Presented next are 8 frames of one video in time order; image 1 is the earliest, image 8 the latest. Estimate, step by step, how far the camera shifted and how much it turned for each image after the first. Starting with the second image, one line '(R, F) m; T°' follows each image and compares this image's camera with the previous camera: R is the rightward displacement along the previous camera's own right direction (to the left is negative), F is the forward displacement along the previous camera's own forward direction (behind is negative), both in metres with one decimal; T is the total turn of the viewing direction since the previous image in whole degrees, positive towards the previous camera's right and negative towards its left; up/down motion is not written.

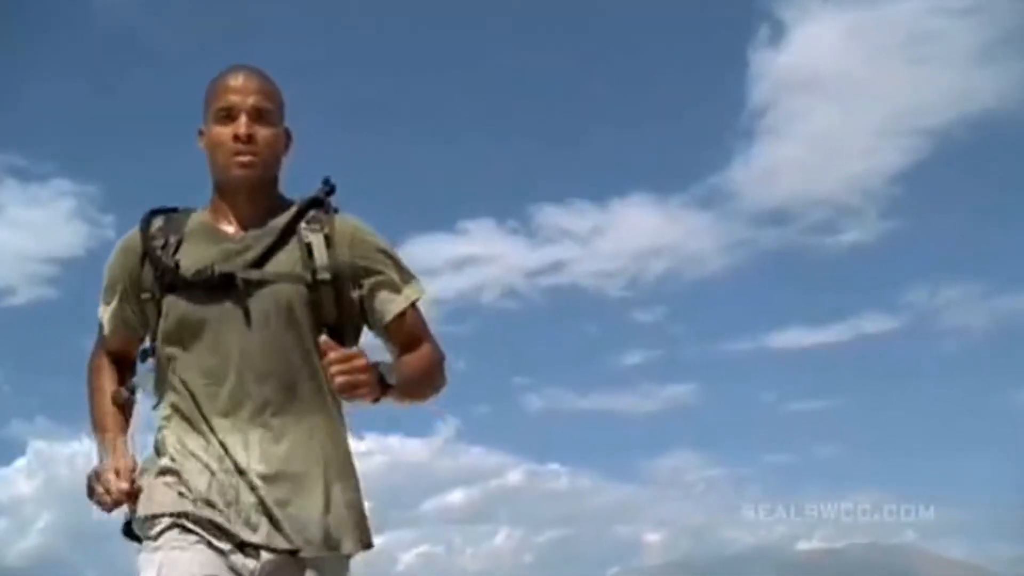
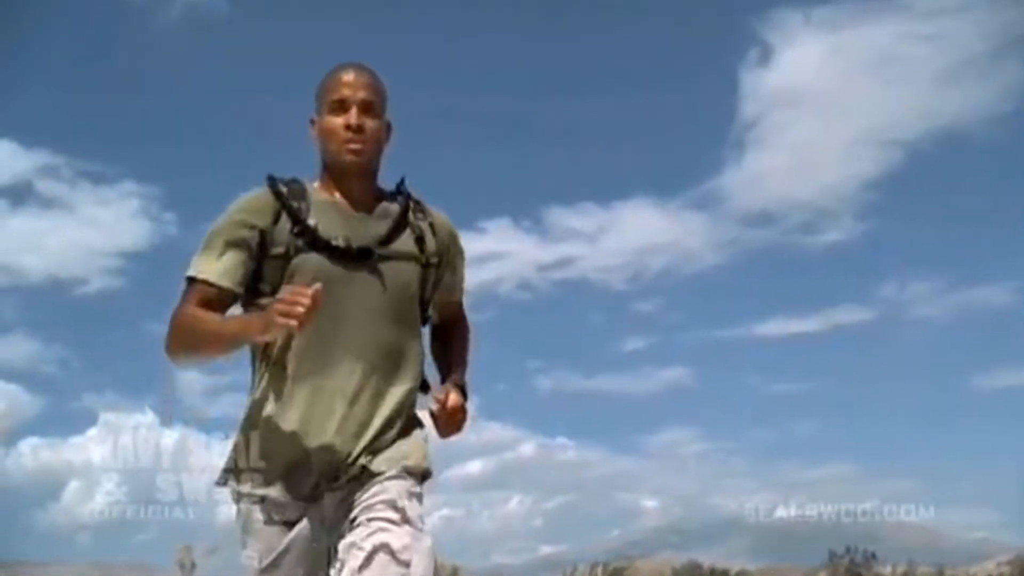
(-0.1, -0.9) m; 0°
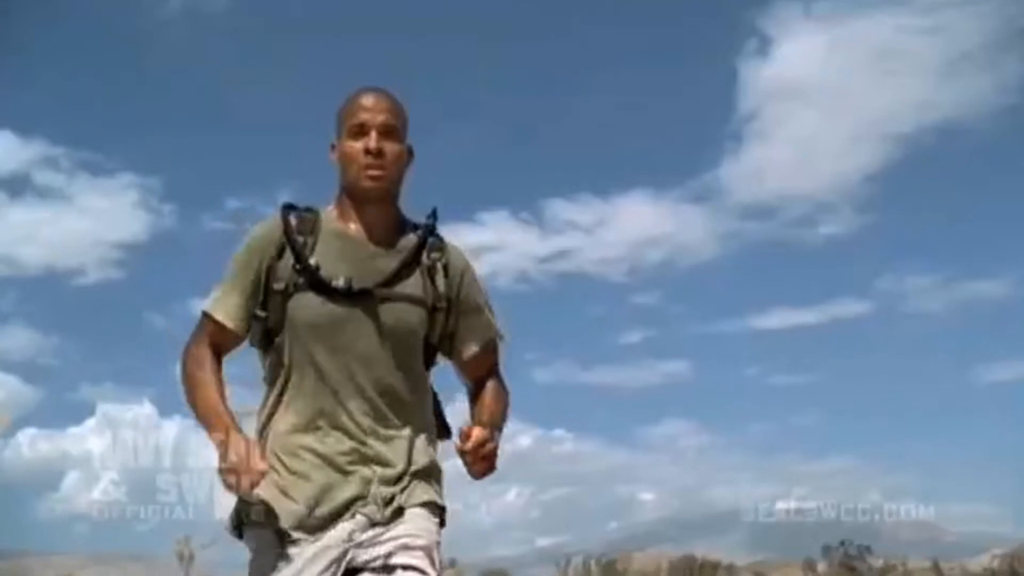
(0.0, 0.0) m; 0°
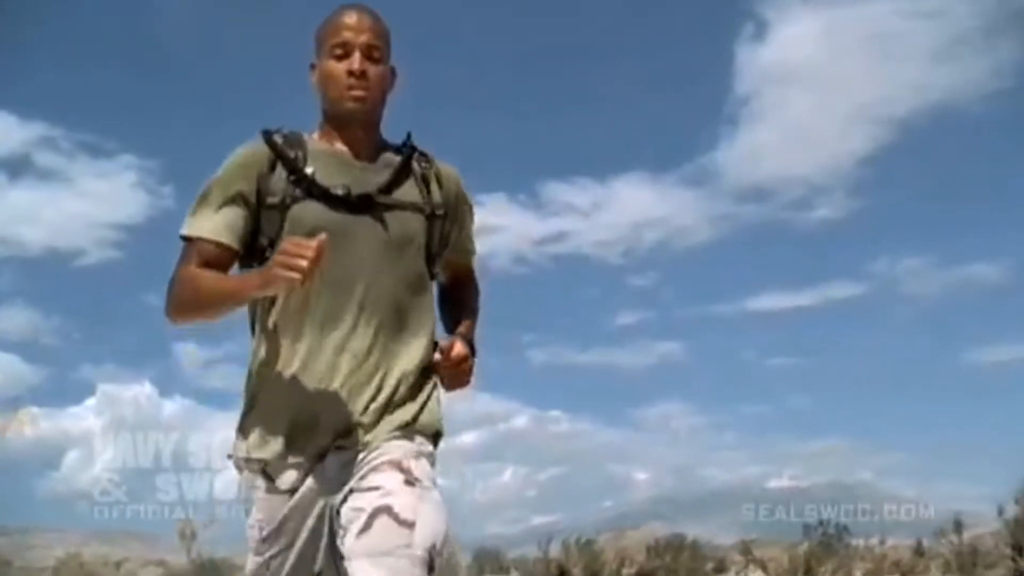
(0.0, -0.1) m; 0°
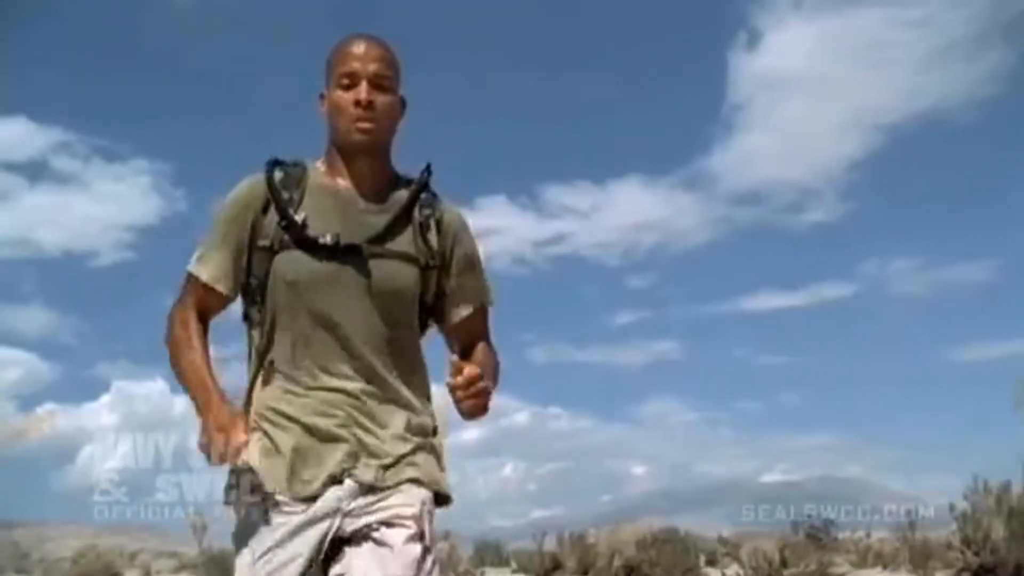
(0.0, -0.2) m; 0°
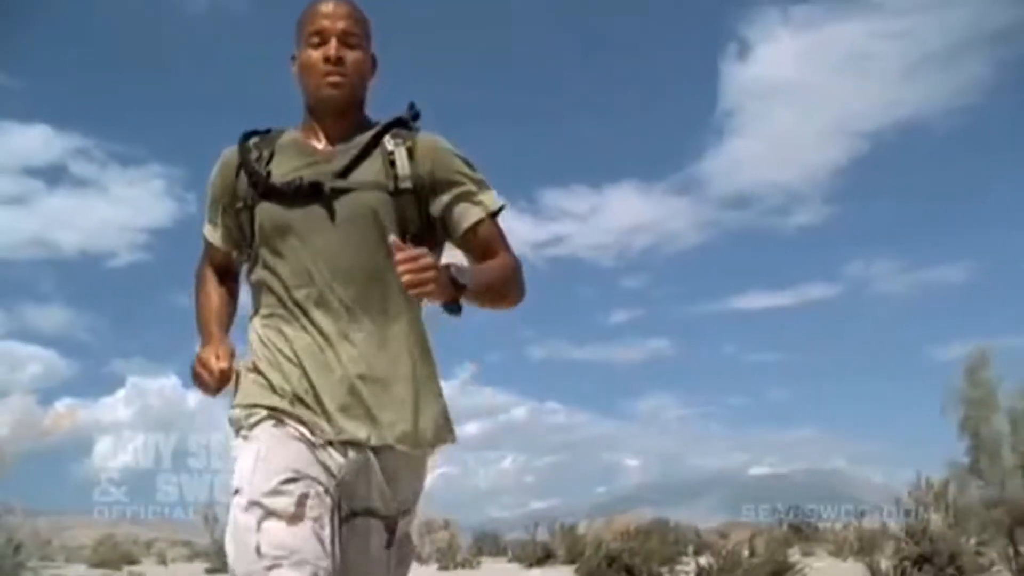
(0.0, -0.3) m; 0°
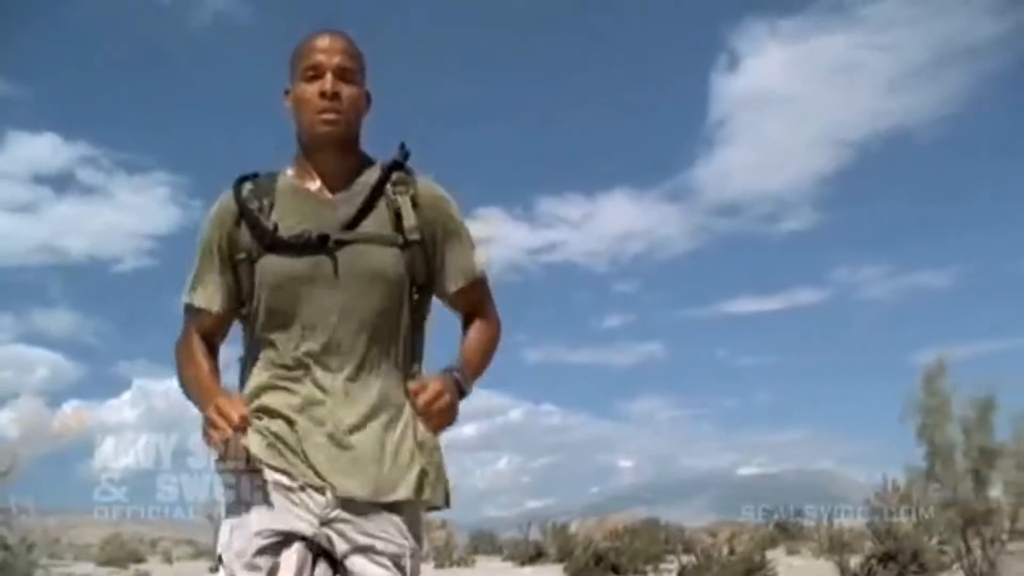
(0.0, -0.2) m; 0°
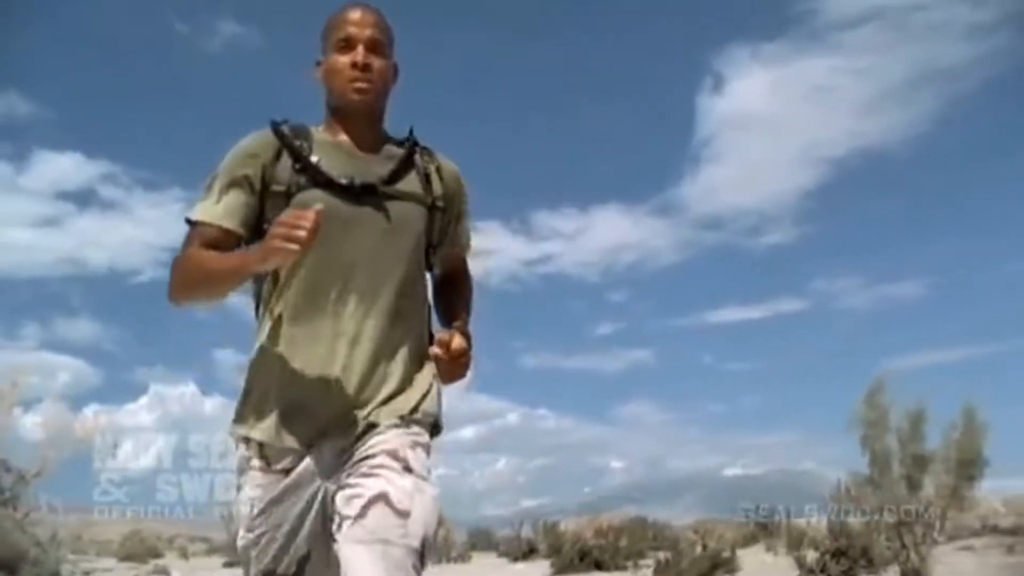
(0.0, -0.5) m; 0°
